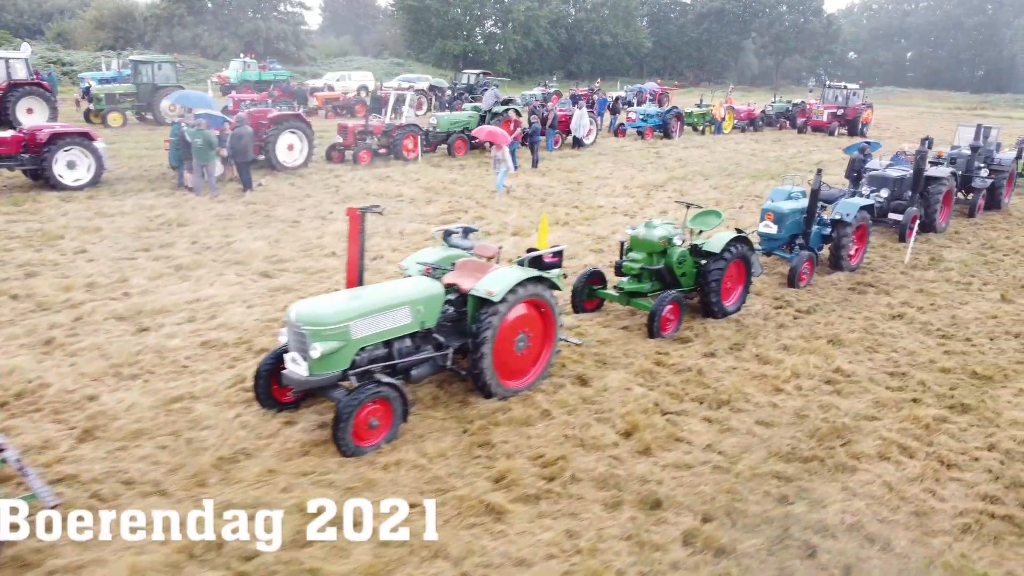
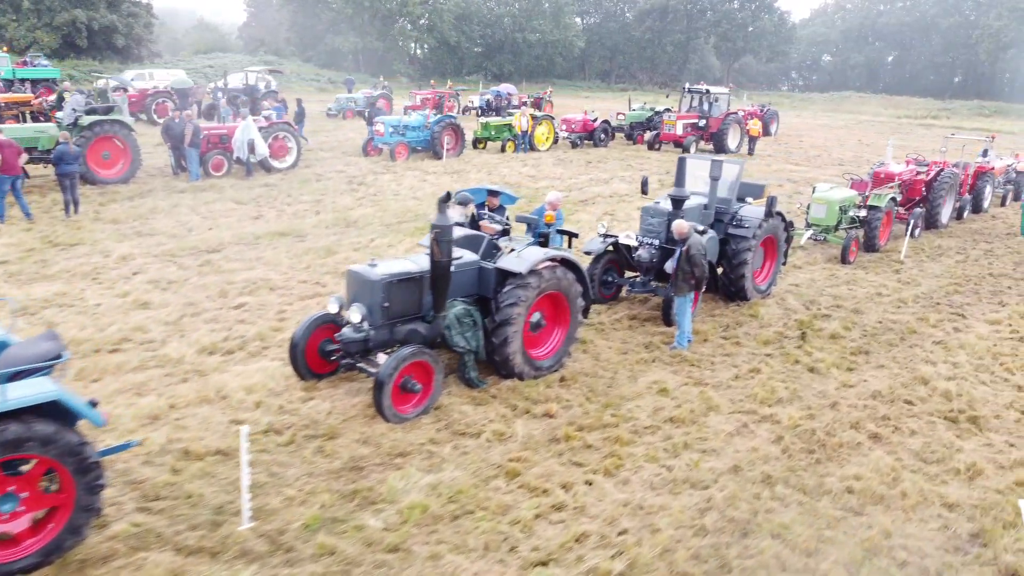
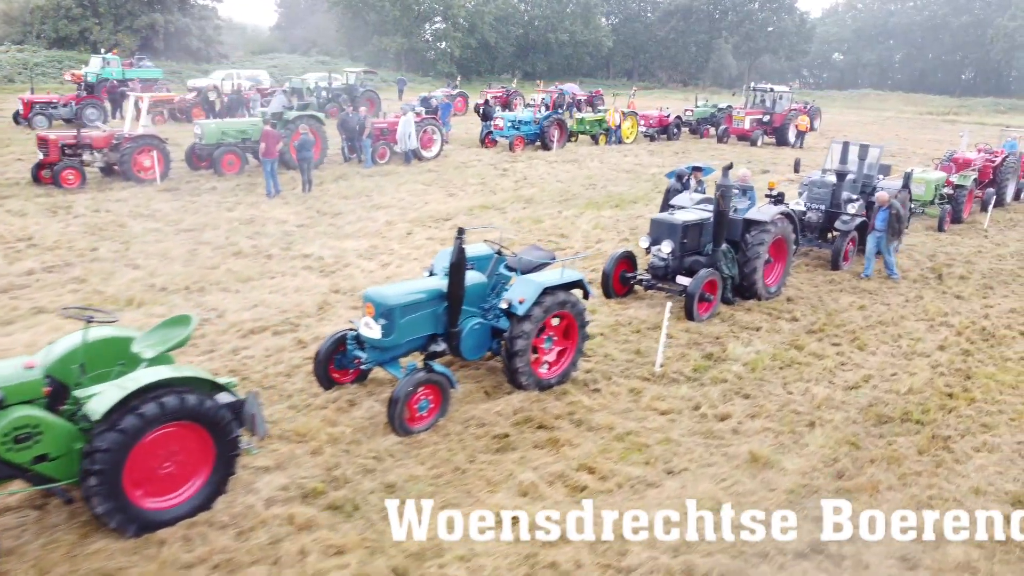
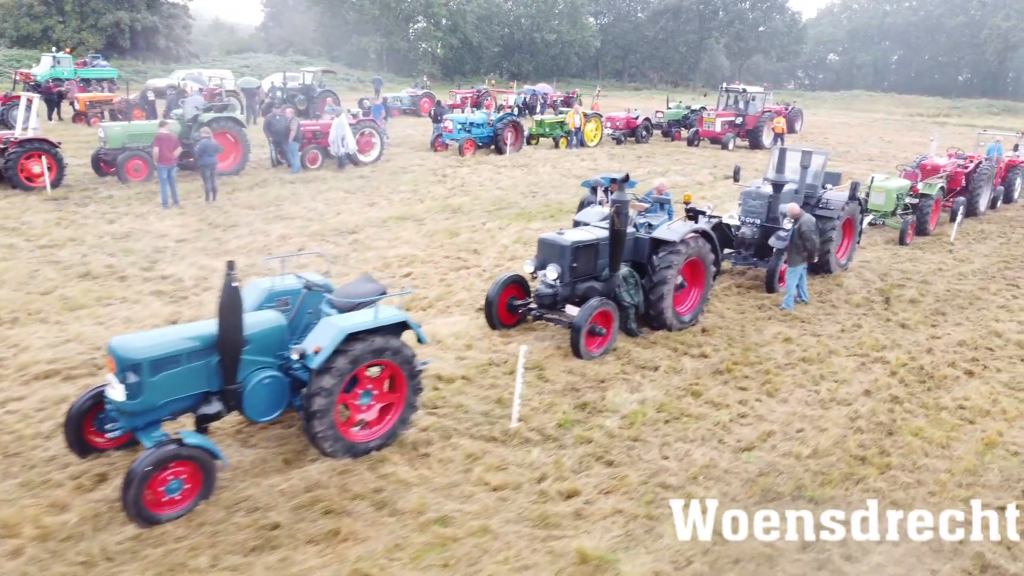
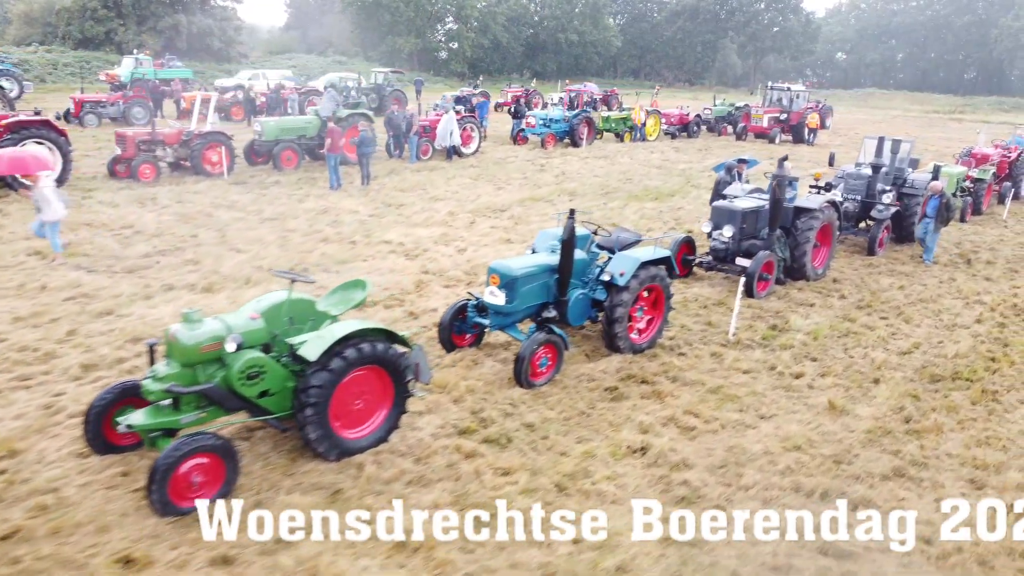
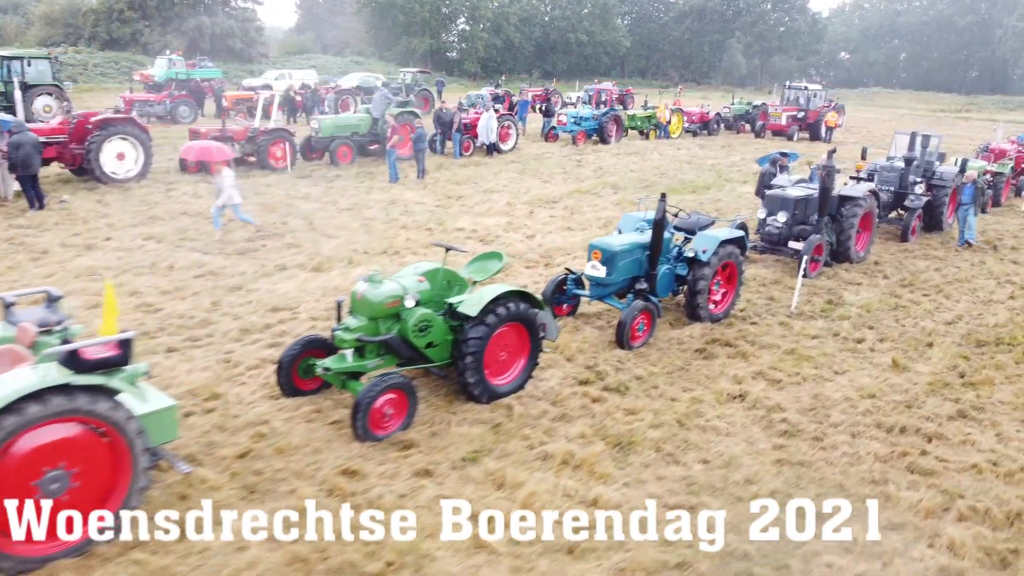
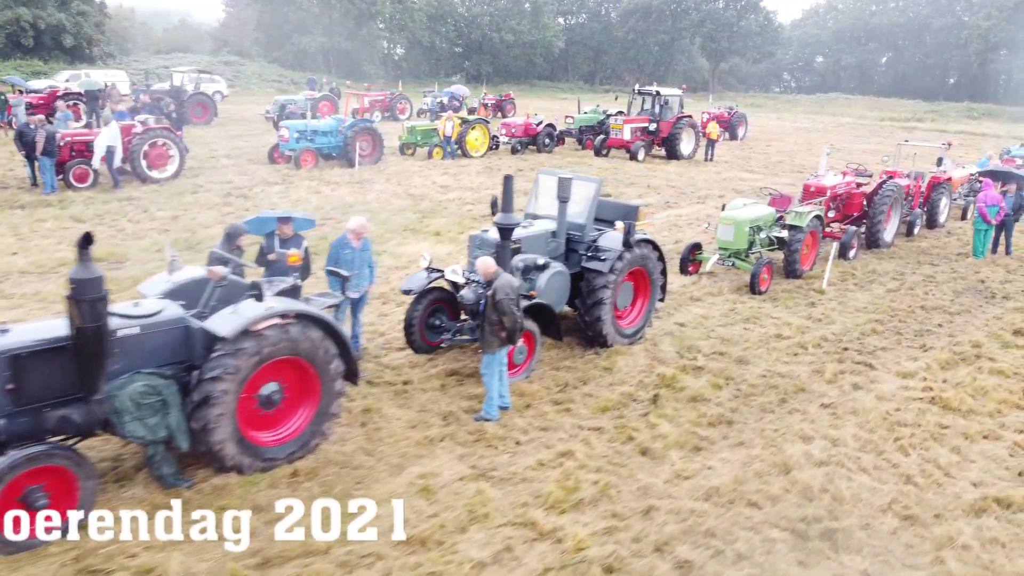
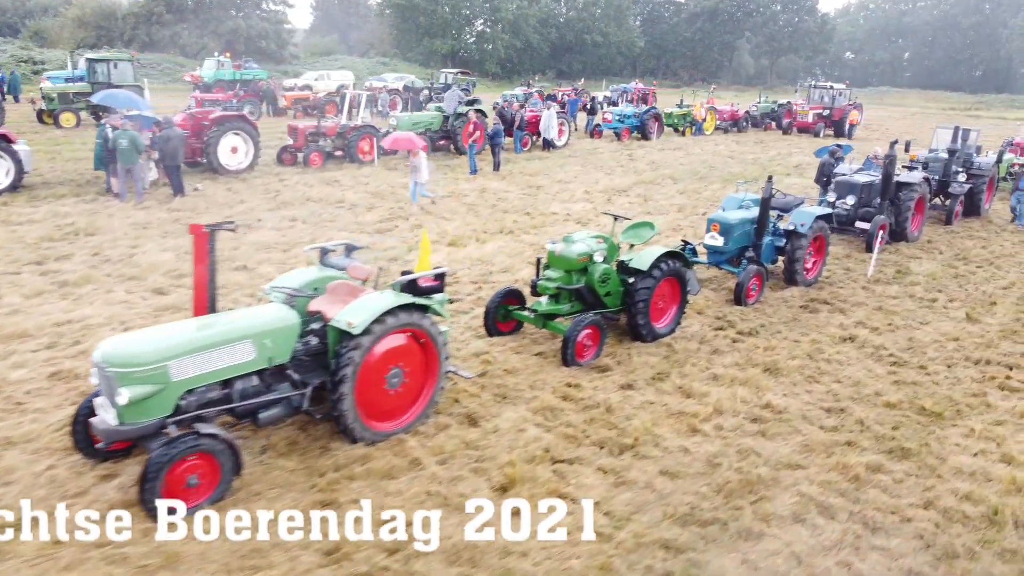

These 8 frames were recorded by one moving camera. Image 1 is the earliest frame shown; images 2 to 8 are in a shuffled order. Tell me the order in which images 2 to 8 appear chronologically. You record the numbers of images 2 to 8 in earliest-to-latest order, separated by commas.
8, 6, 5, 3, 4, 2, 7
